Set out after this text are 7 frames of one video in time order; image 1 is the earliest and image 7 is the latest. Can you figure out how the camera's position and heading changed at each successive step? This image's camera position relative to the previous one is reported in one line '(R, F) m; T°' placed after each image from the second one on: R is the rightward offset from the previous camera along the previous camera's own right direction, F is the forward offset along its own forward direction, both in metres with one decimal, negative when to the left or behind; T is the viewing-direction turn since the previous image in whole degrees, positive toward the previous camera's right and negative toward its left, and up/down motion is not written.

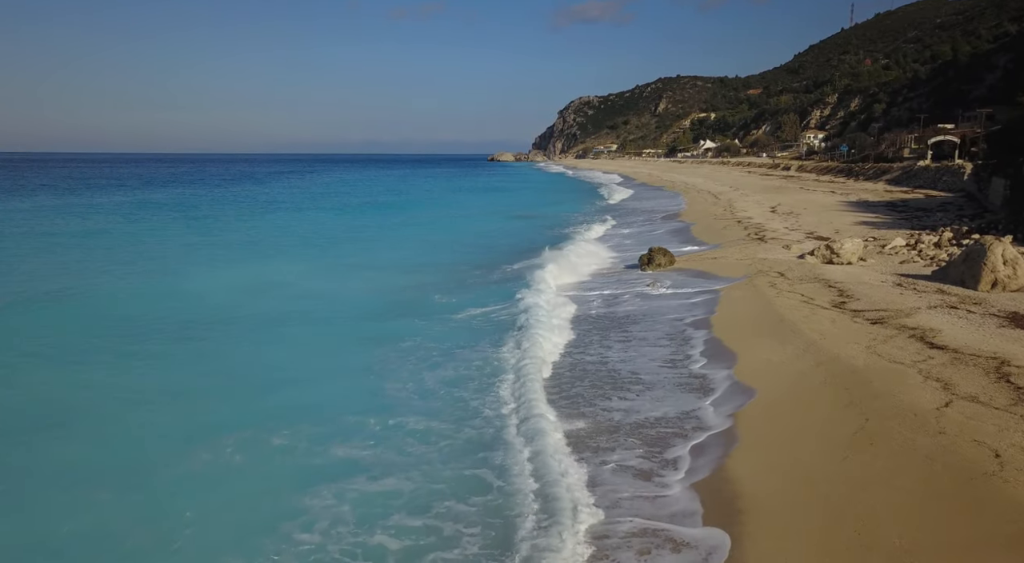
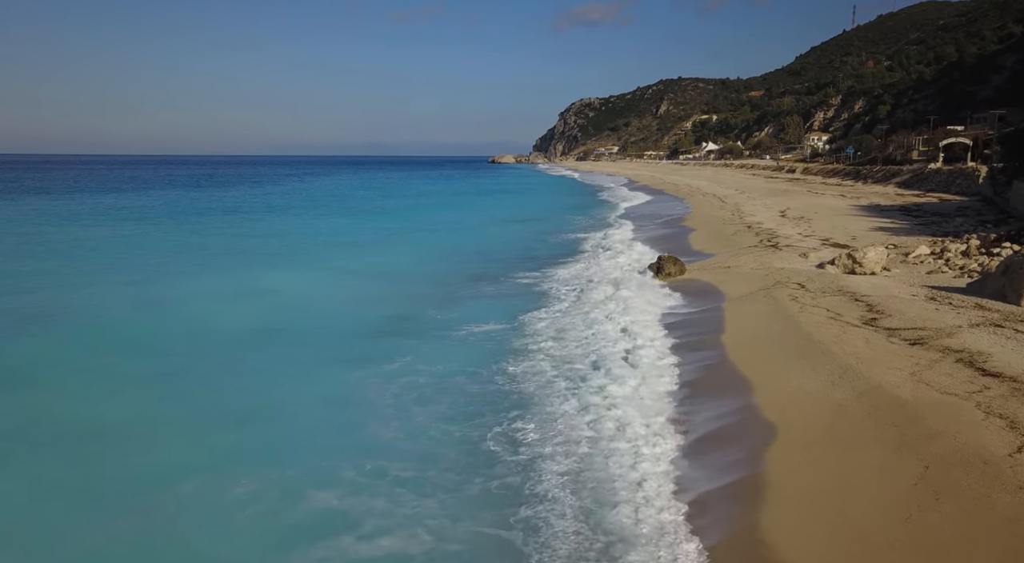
(0.0, +0.8) m; 0°
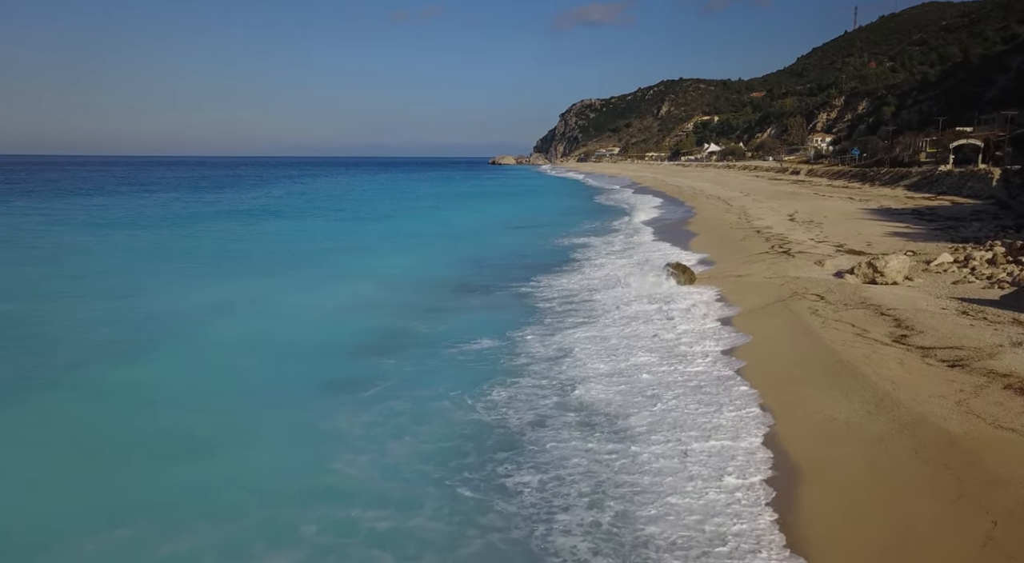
(0.0, +0.7) m; 0°
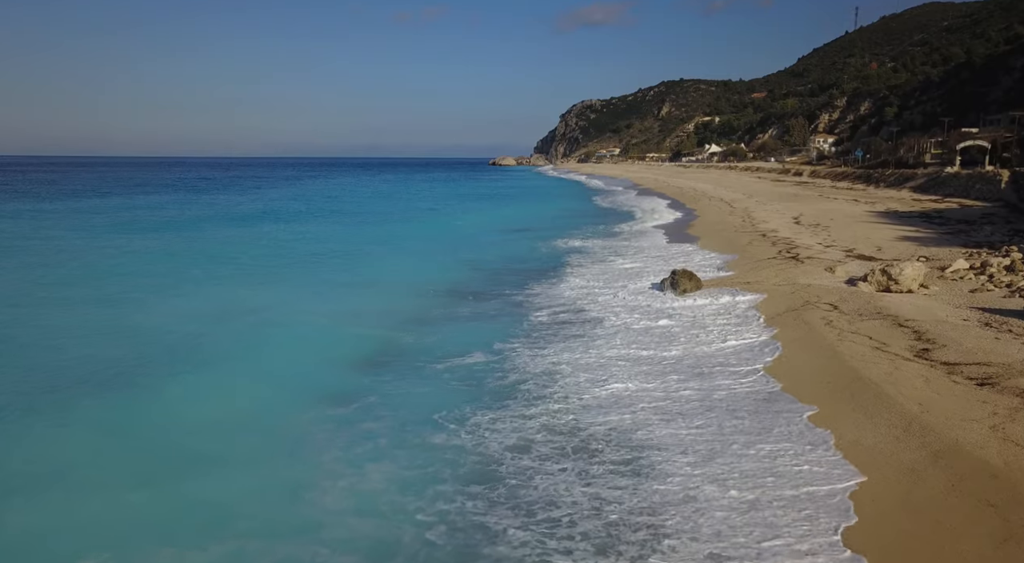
(0.0, +0.5) m; 0°
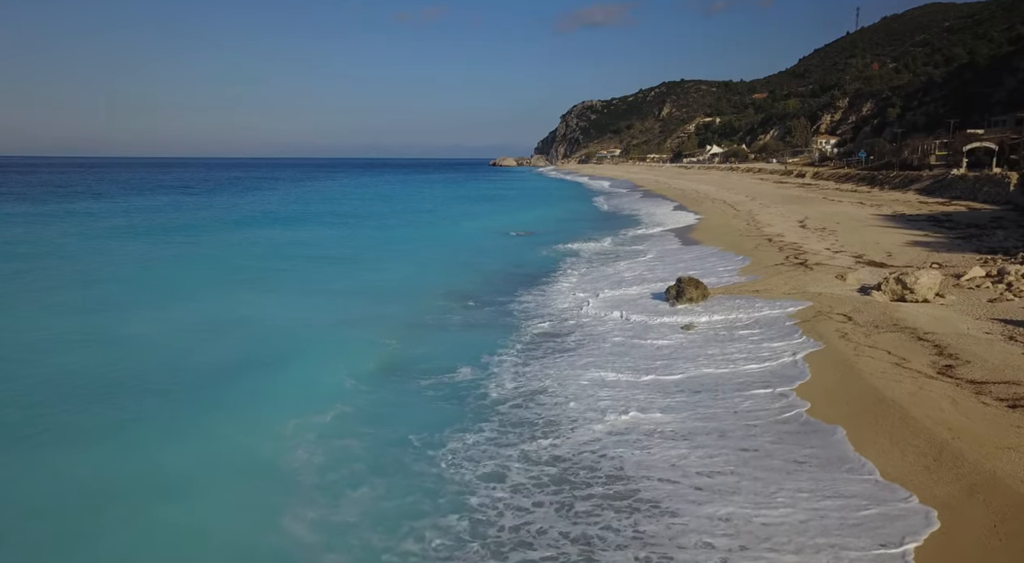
(0.0, +0.4) m; 0°
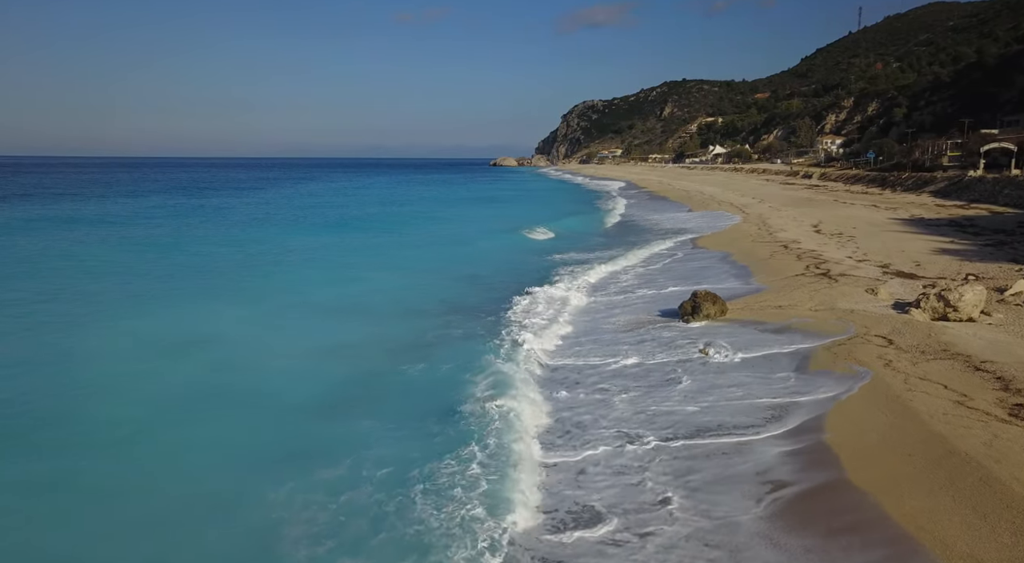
(0.0, +1.1) m; 0°
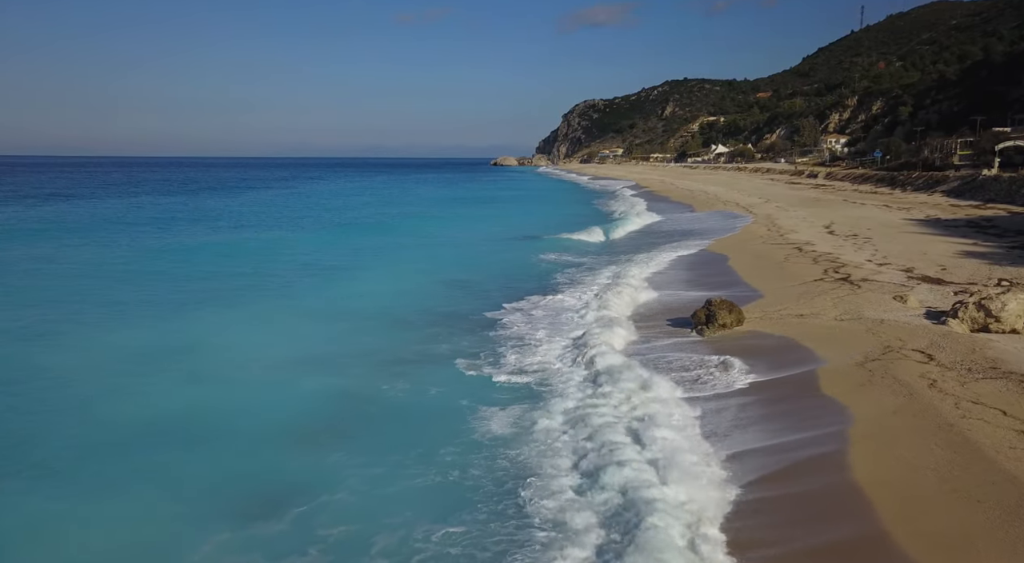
(0.0, +0.9) m; 0°
